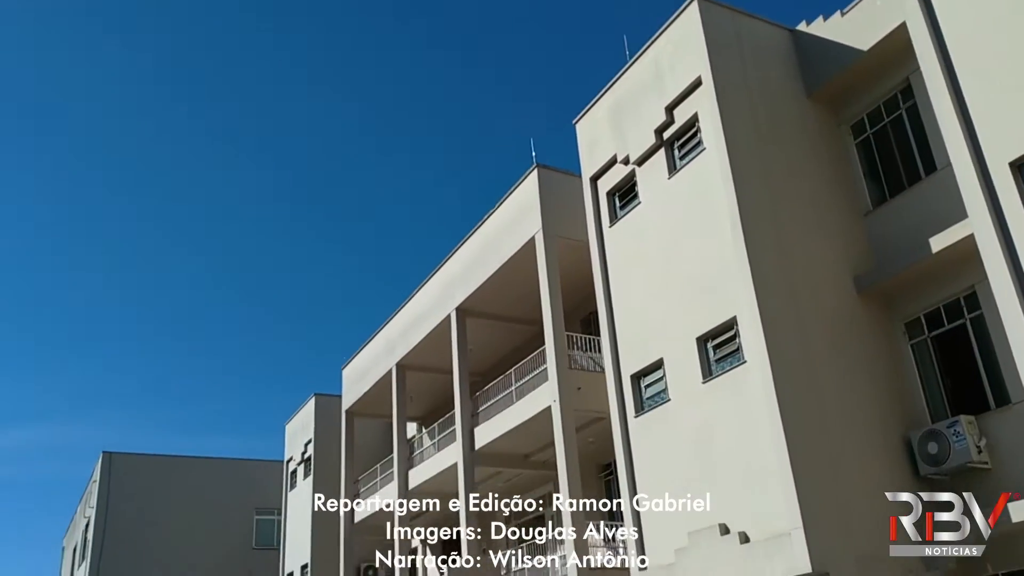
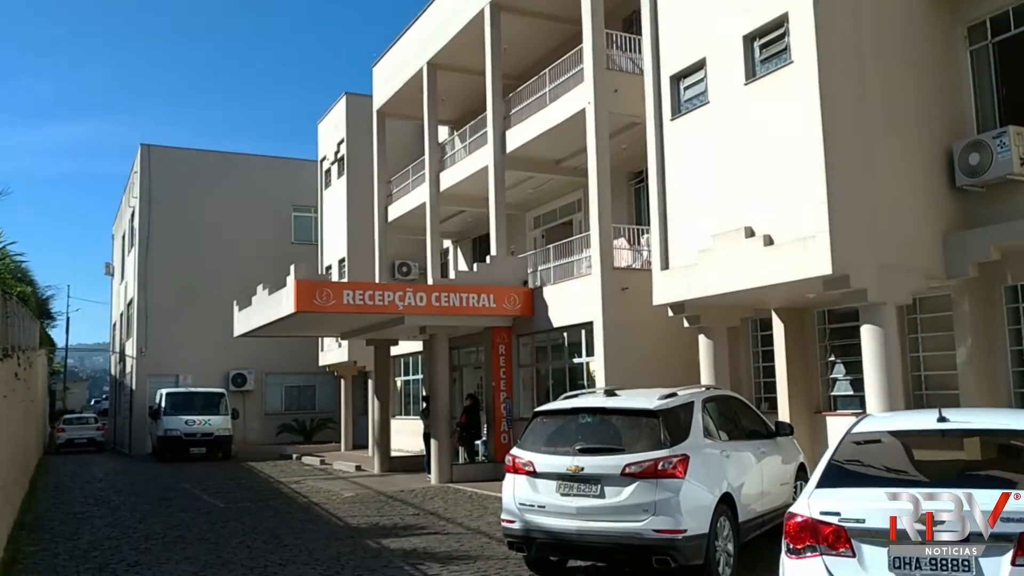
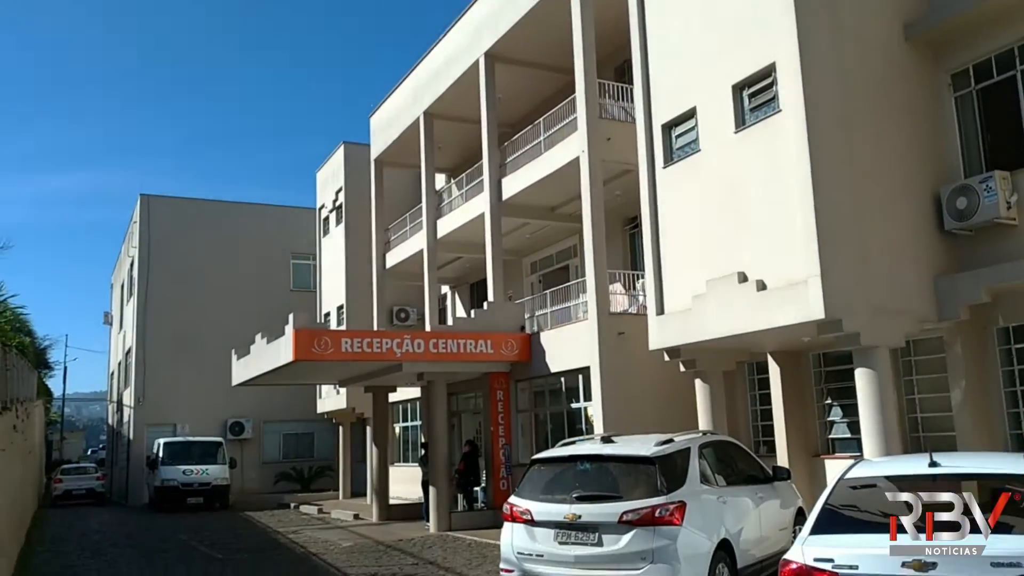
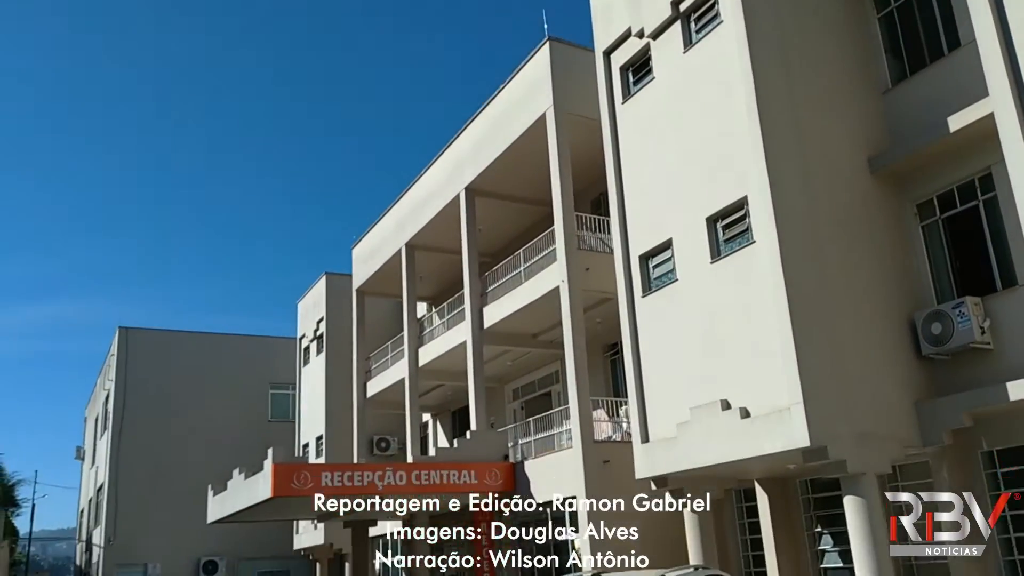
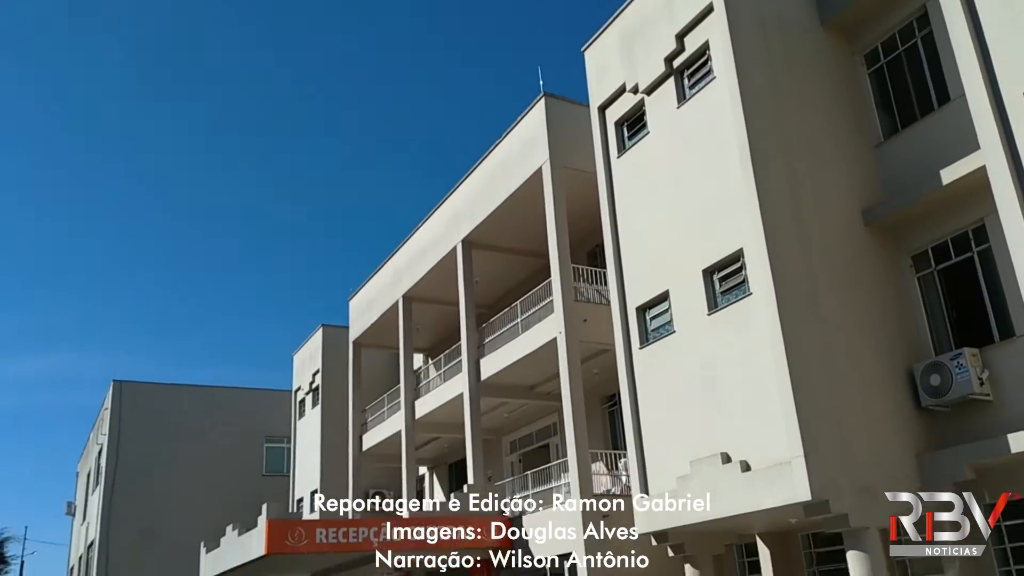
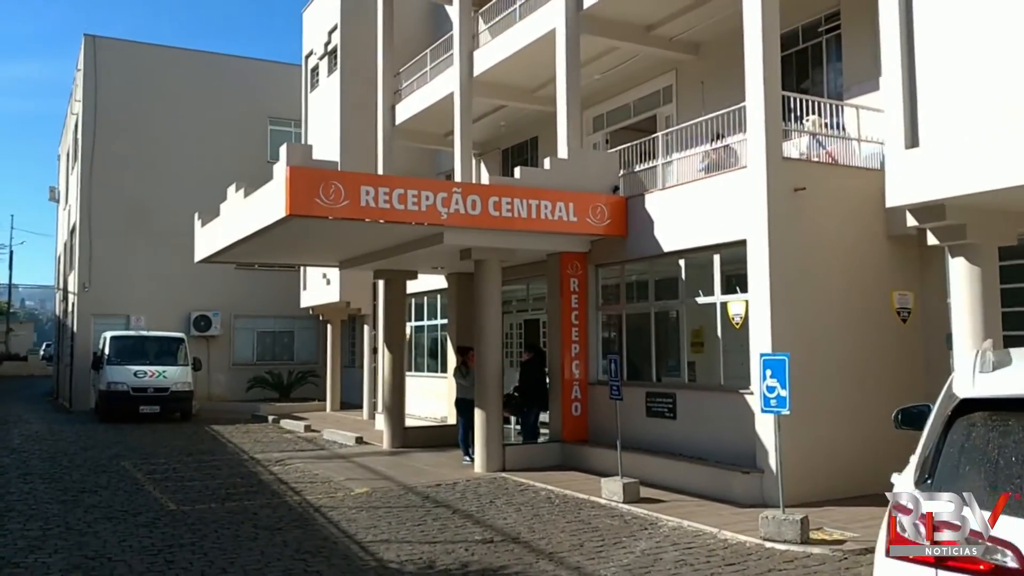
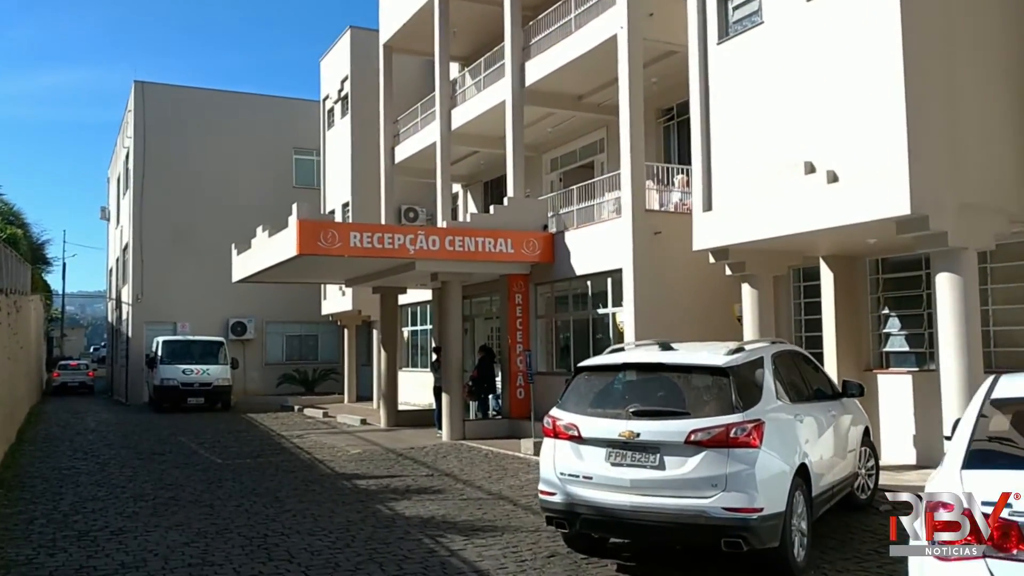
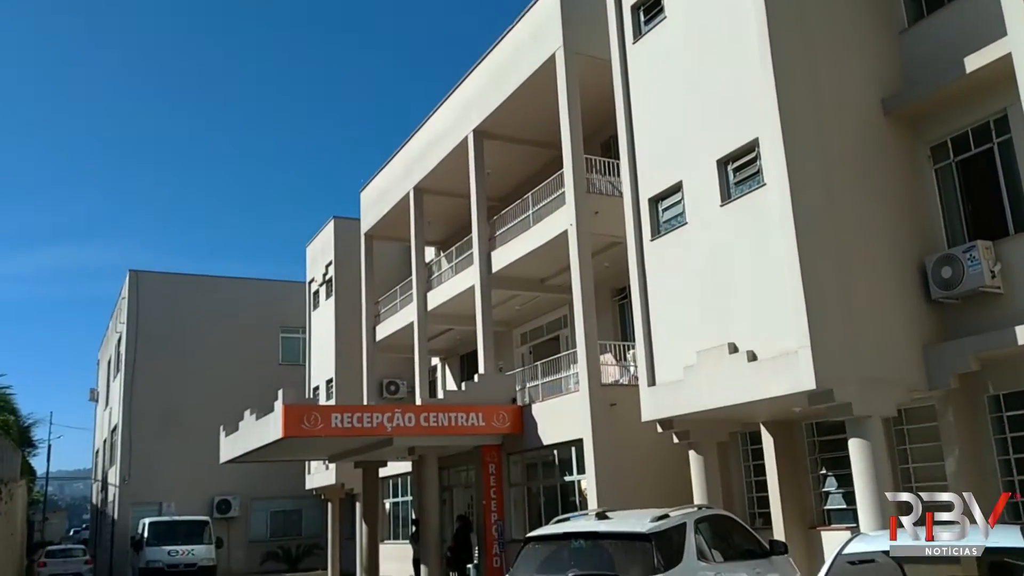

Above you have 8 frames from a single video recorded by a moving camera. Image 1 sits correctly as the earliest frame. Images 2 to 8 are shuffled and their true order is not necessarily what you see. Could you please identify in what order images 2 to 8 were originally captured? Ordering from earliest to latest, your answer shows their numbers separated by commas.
5, 4, 8, 3, 2, 7, 6
